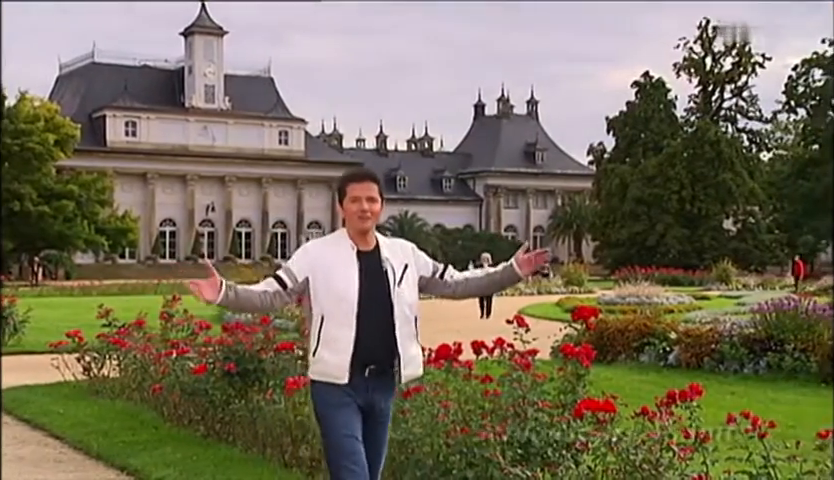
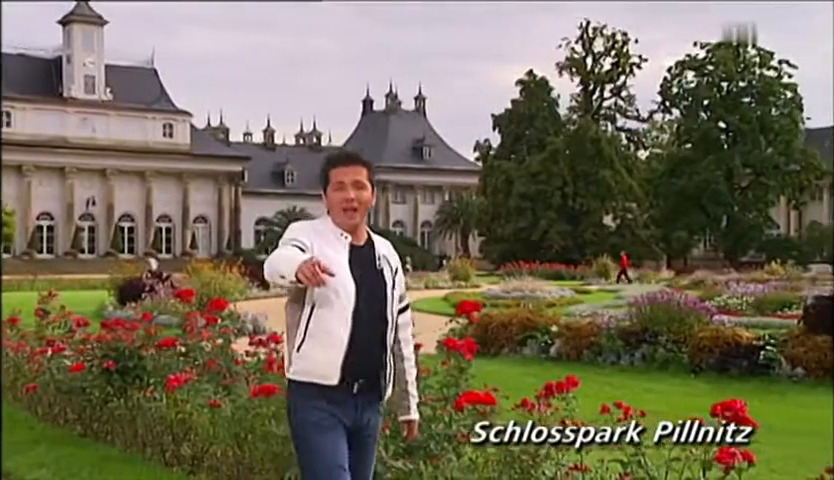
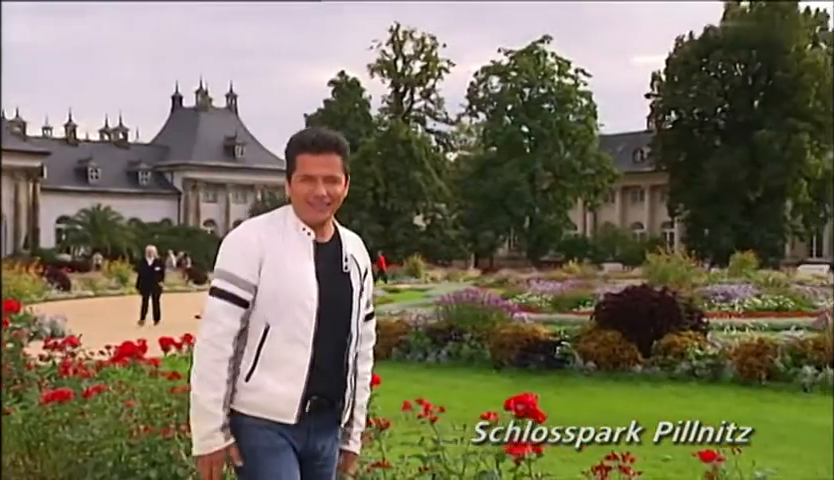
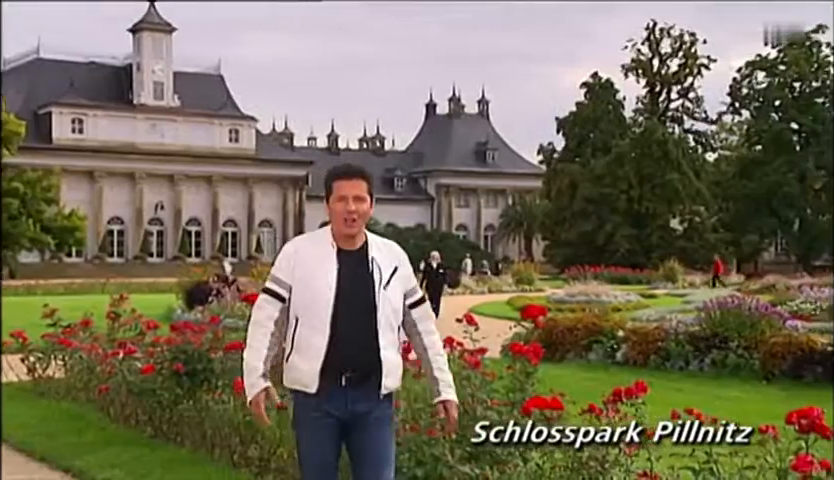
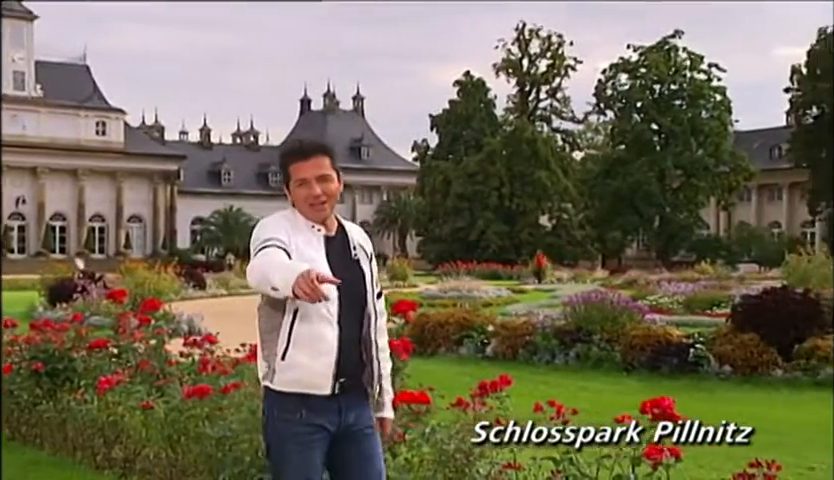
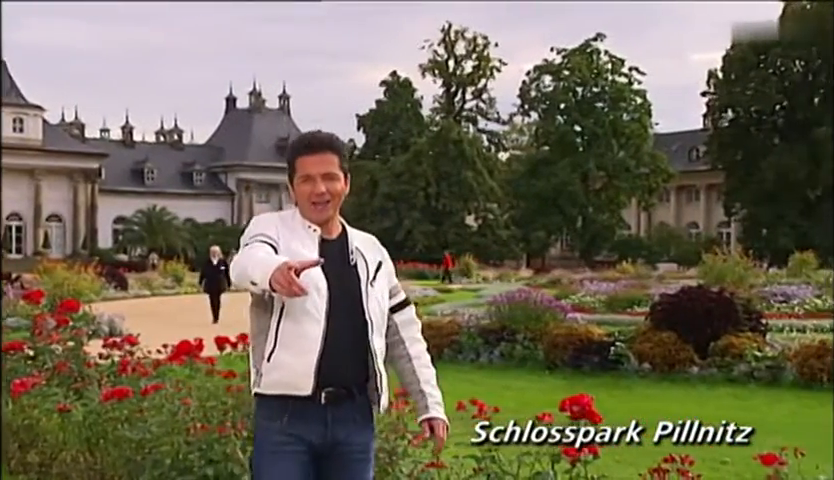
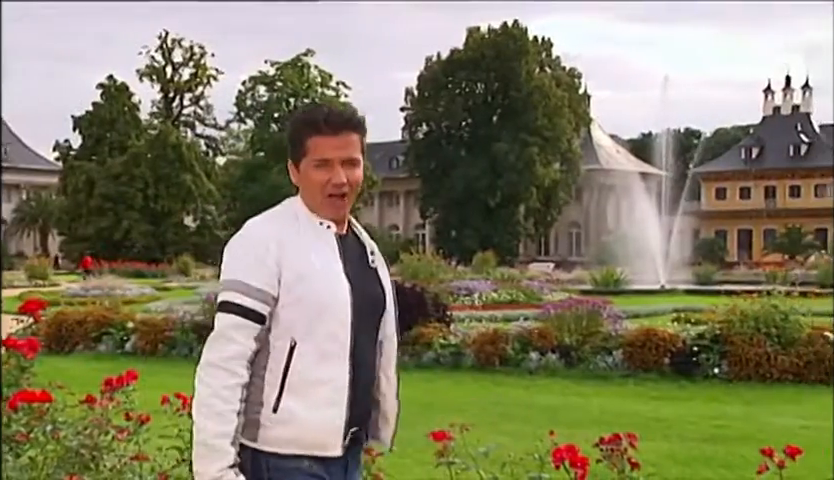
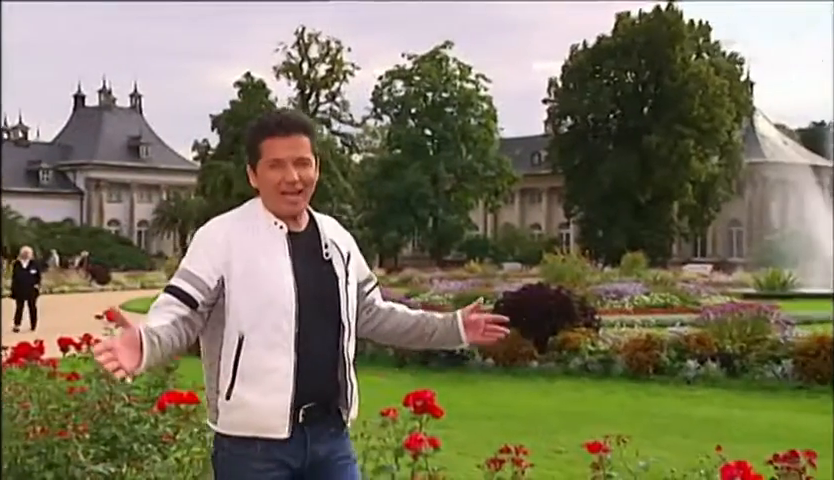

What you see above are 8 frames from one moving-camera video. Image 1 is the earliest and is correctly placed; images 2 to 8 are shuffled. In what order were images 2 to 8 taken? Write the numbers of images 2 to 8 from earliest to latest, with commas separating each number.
4, 2, 5, 6, 3, 8, 7
